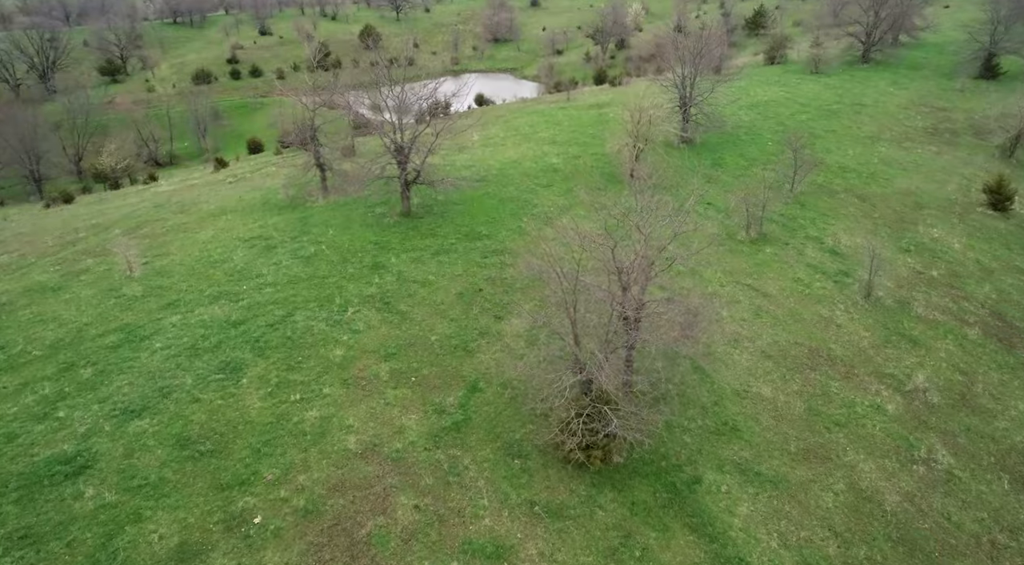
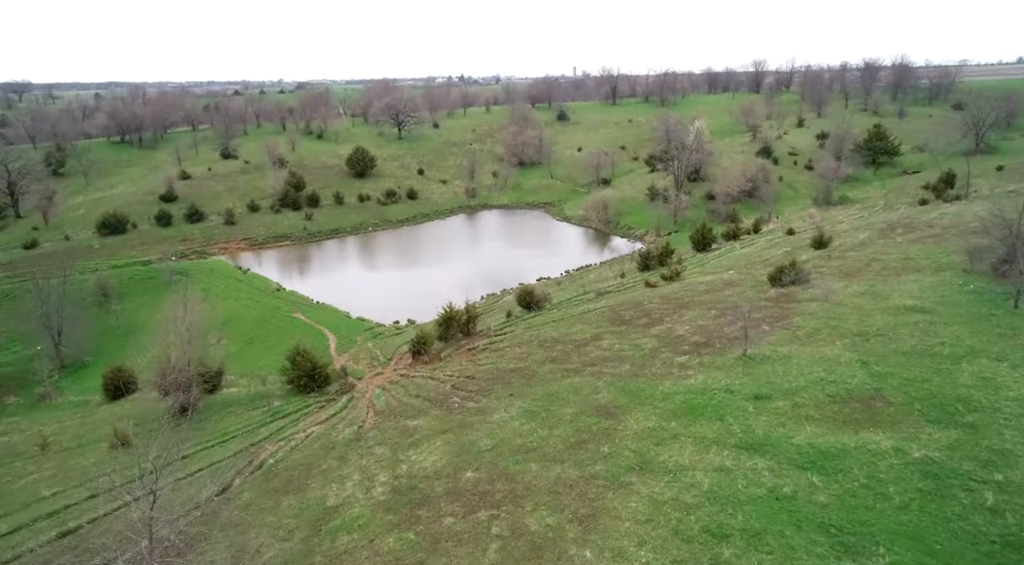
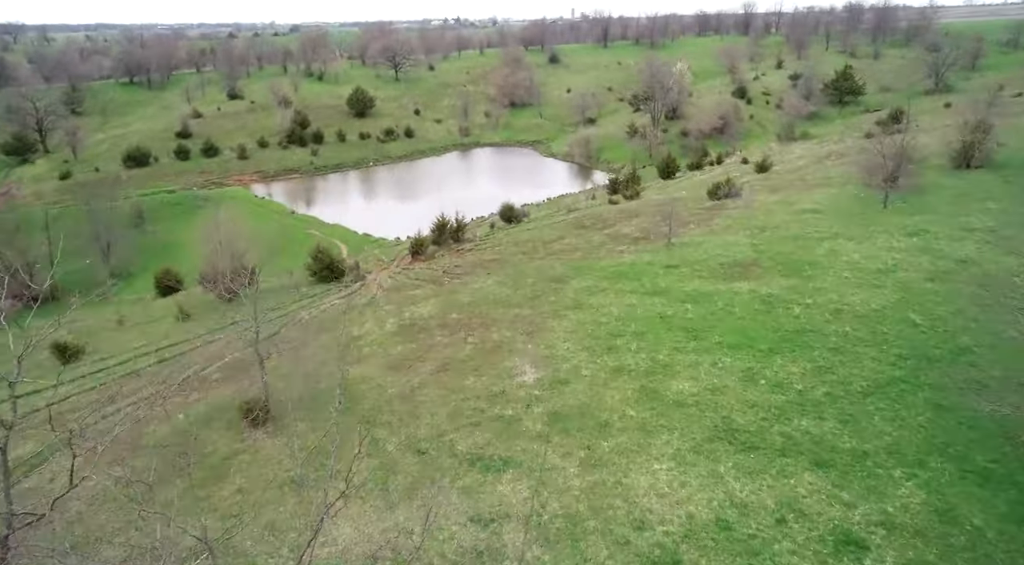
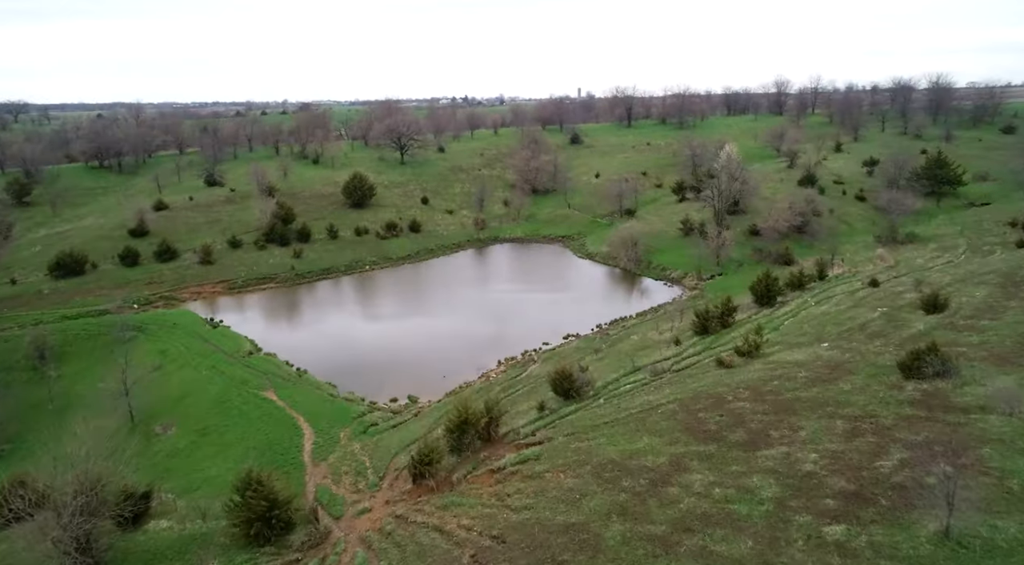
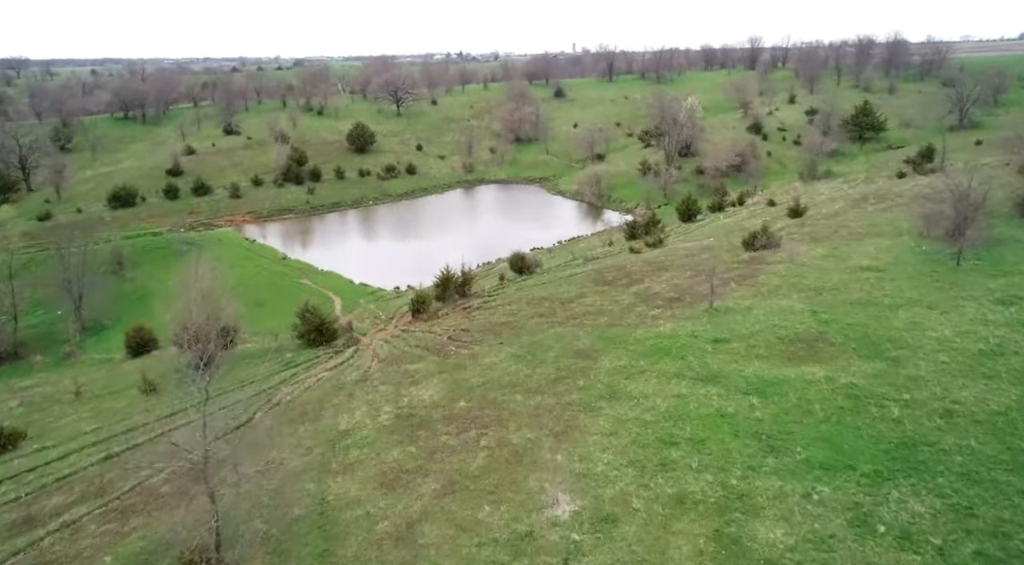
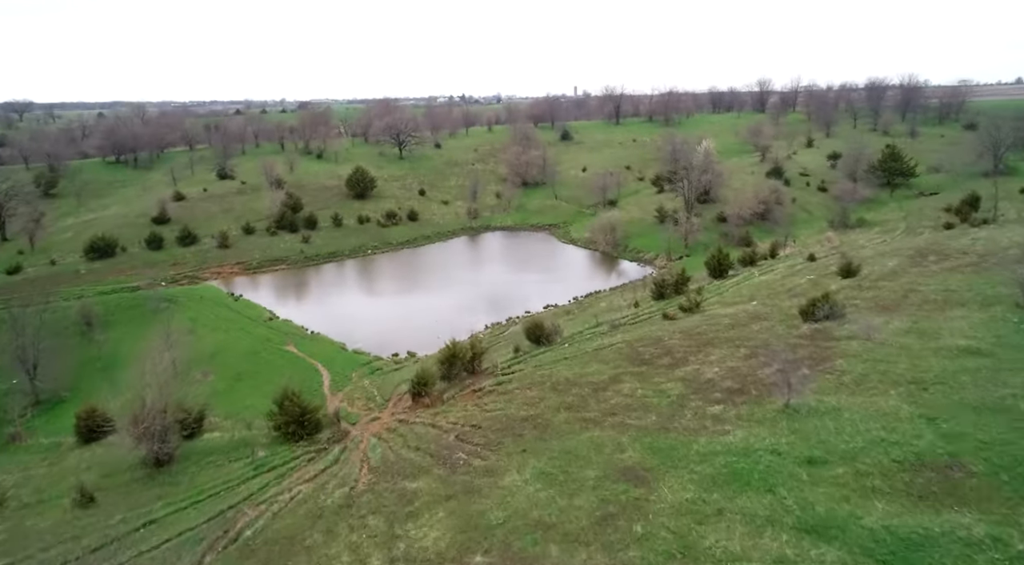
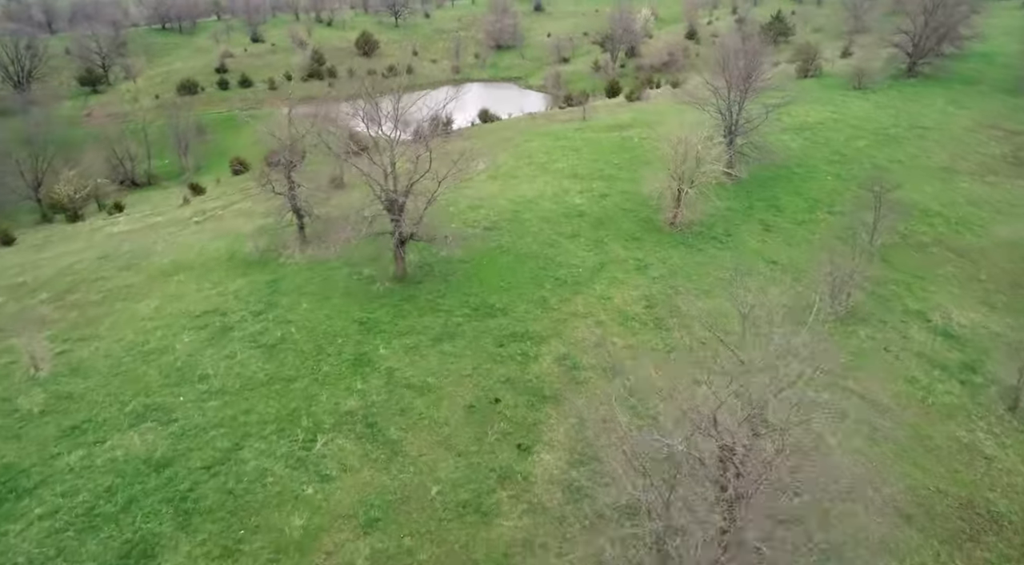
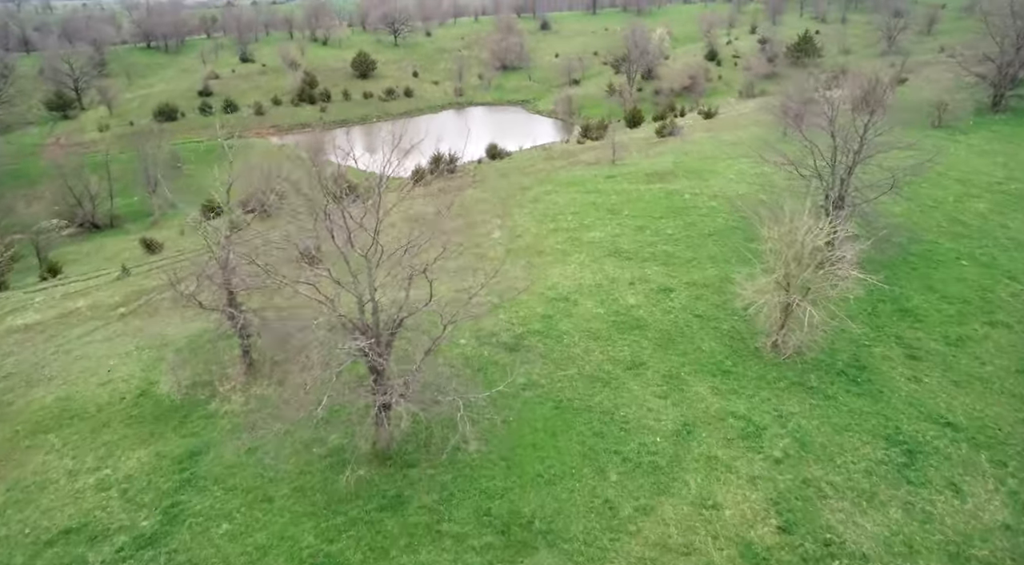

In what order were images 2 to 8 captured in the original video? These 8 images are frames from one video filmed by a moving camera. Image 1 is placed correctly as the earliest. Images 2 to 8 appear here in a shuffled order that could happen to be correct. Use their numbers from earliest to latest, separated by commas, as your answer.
7, 8, 3, 5, 2, 6, 4
